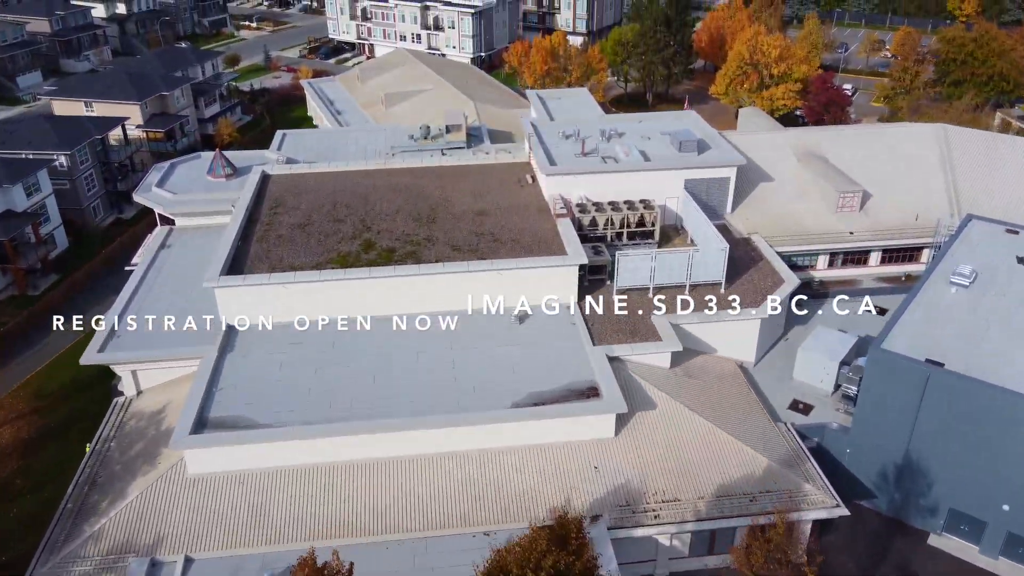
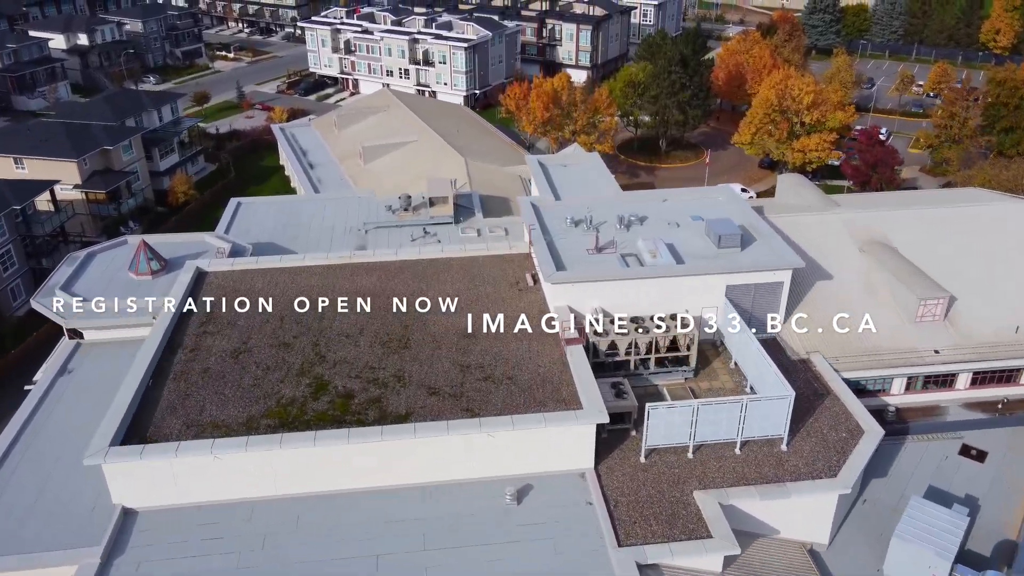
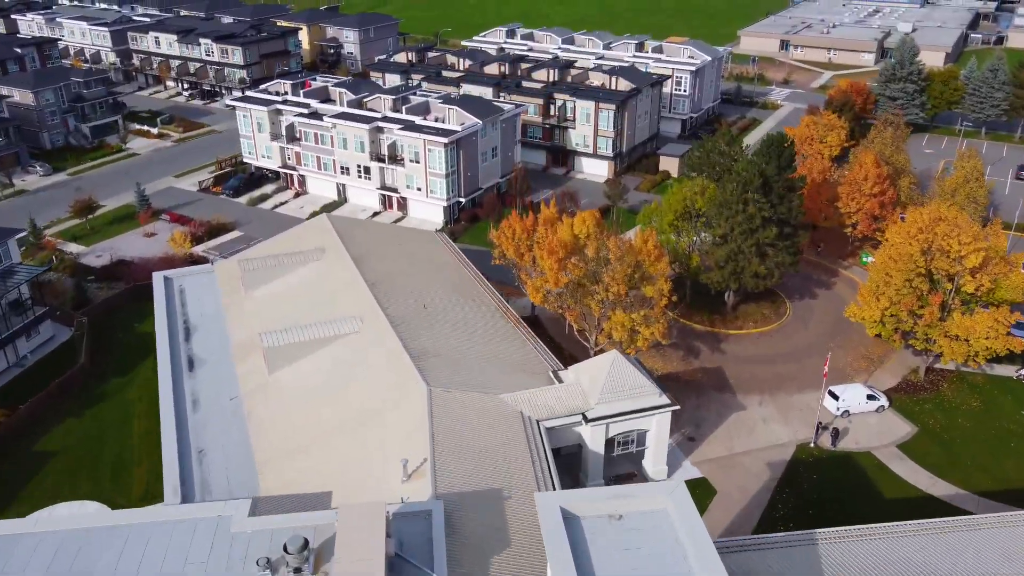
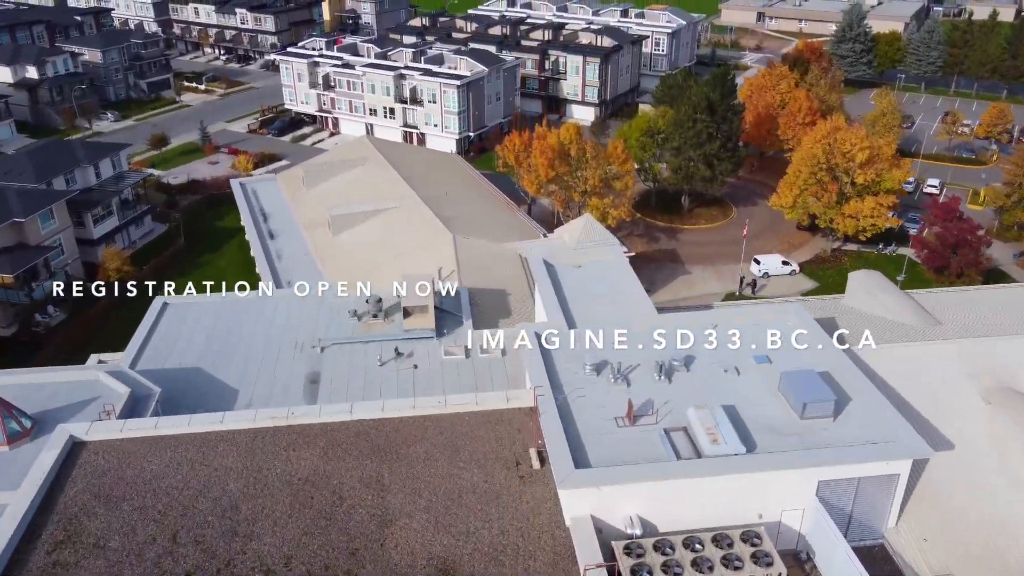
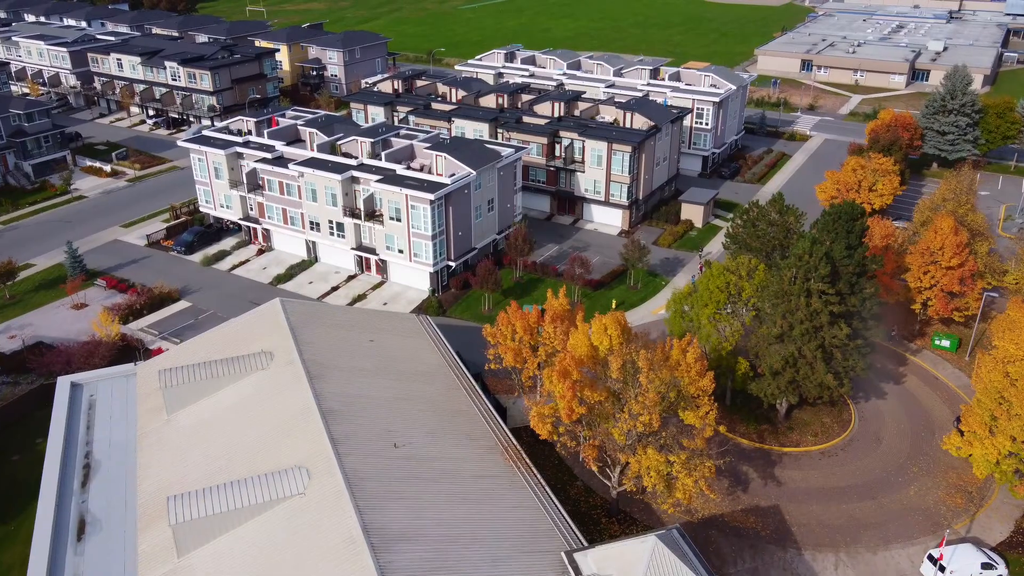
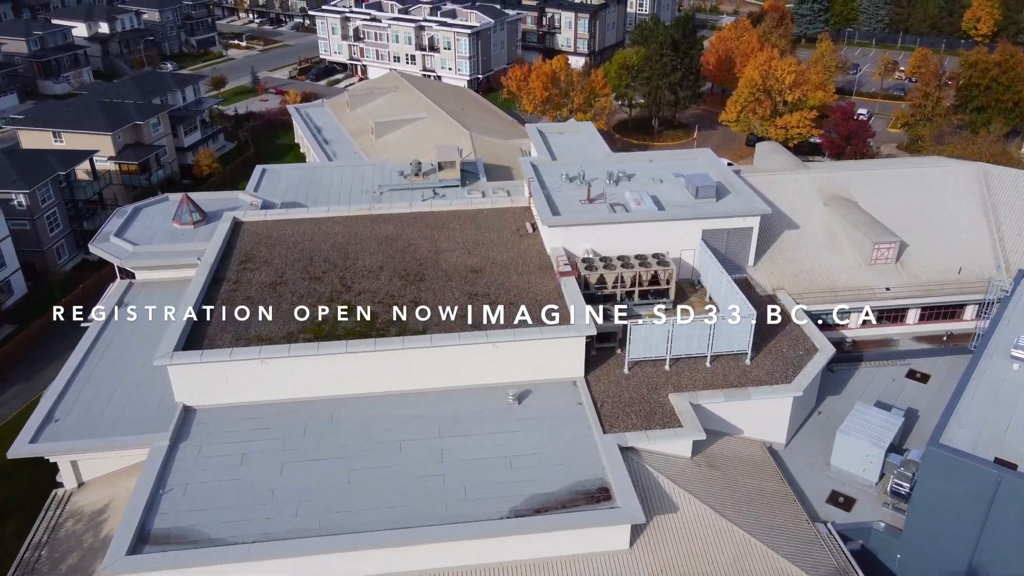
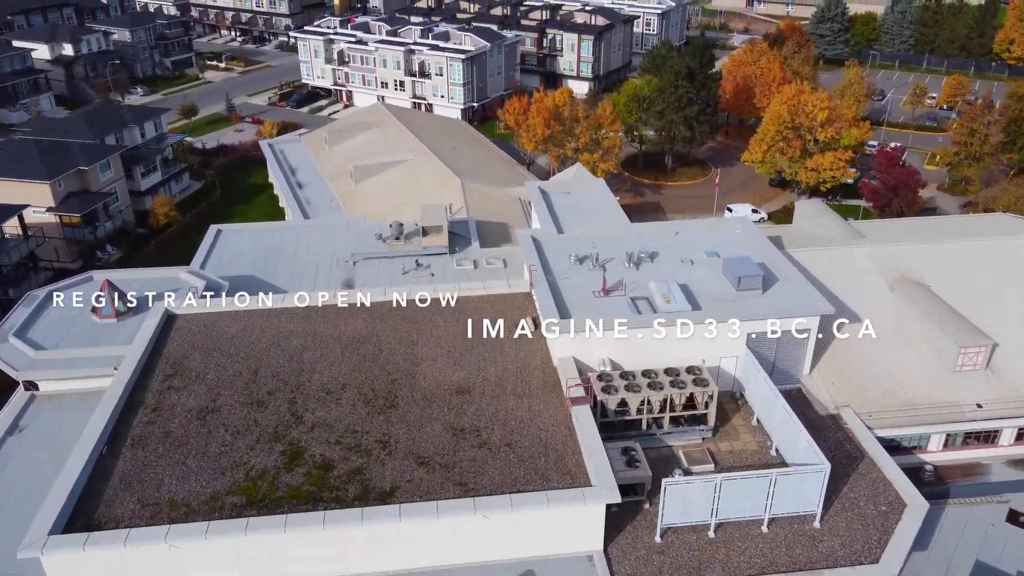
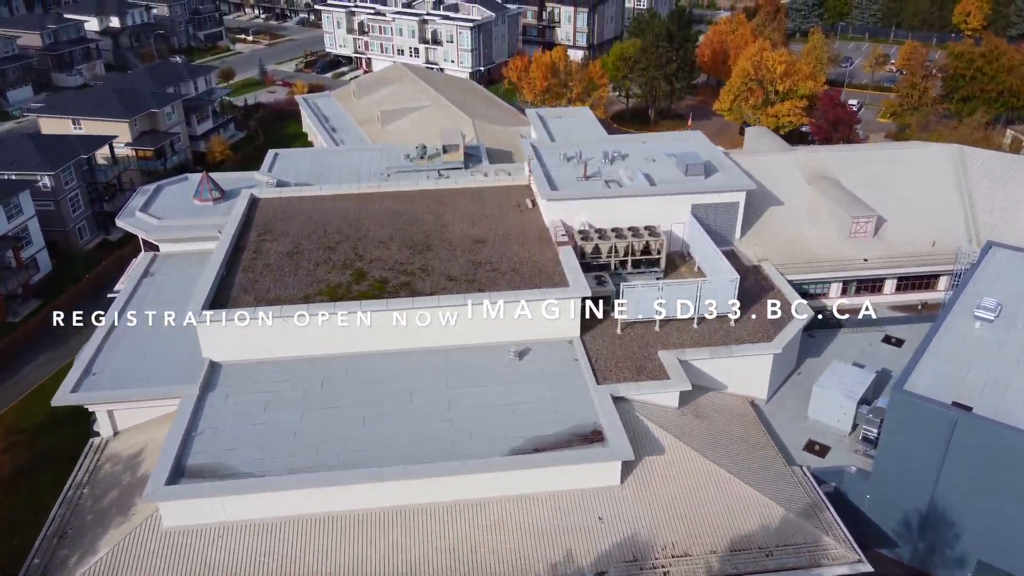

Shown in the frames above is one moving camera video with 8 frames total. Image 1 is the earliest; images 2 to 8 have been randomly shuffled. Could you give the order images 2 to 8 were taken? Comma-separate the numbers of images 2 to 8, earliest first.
8, 6, 2, 7, 4, 3, 5
